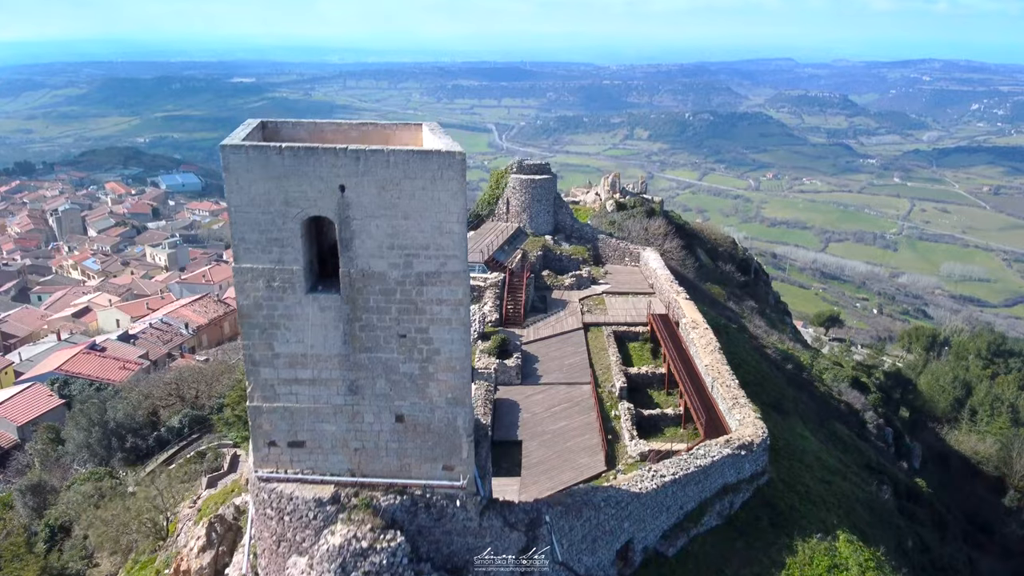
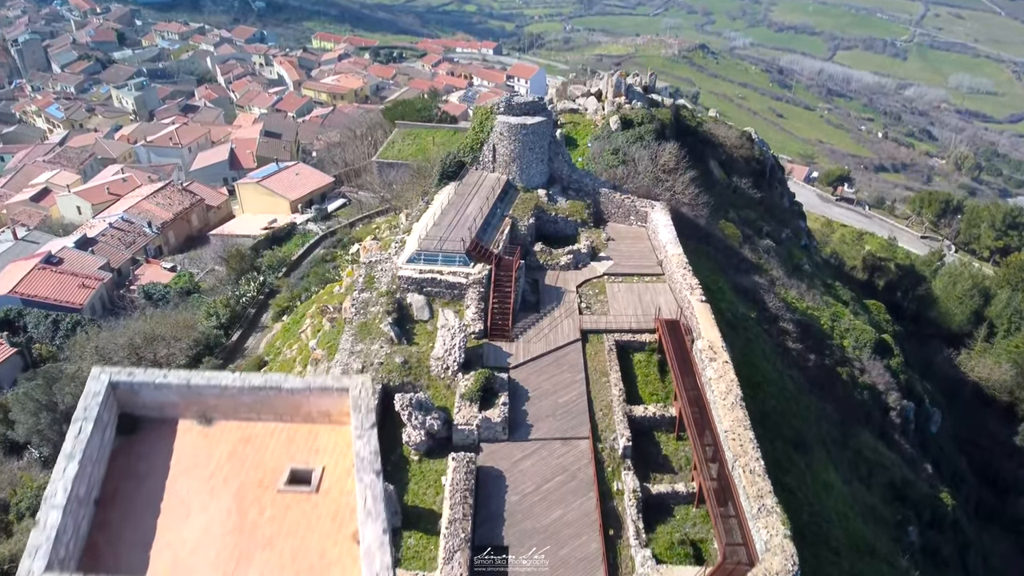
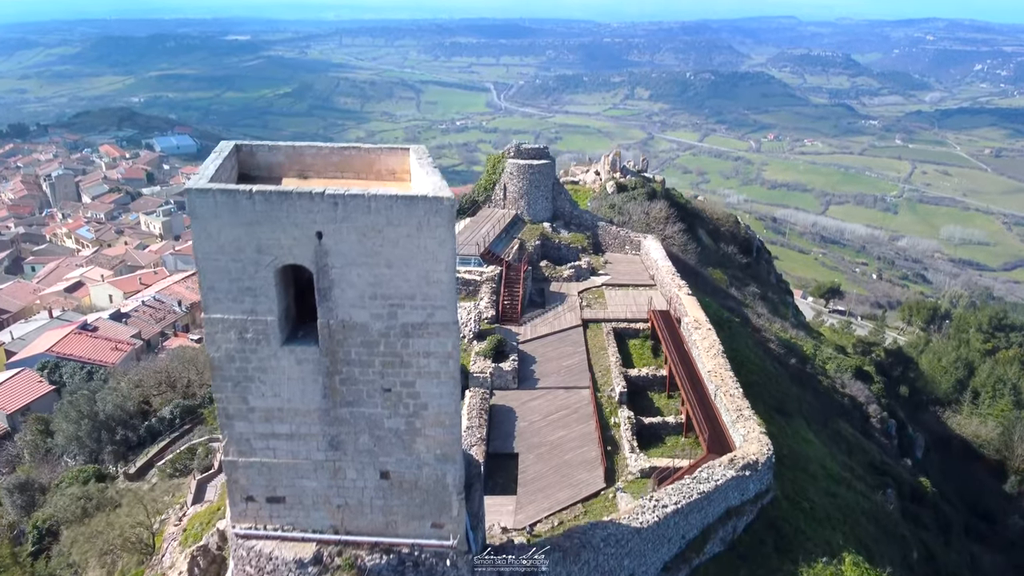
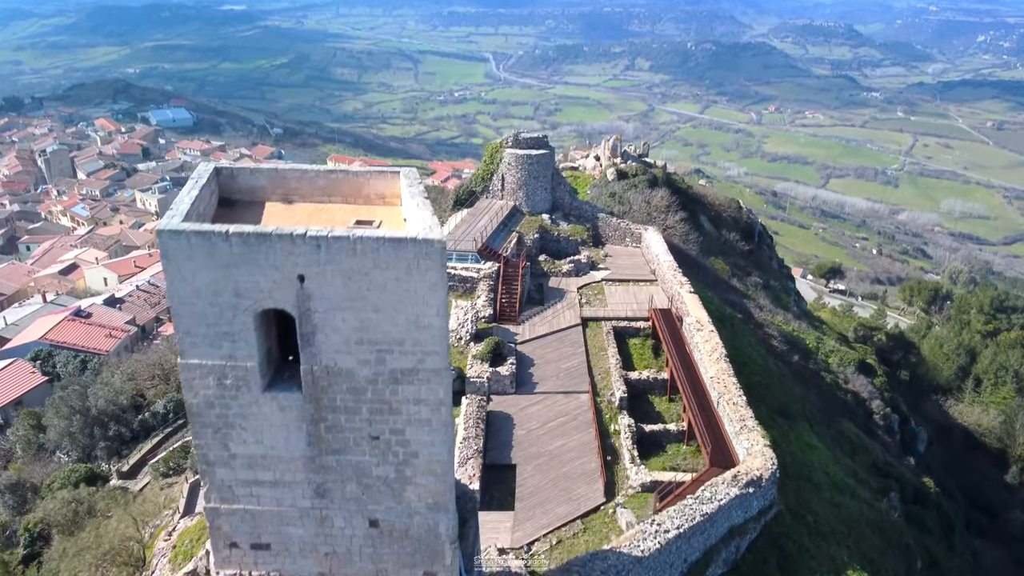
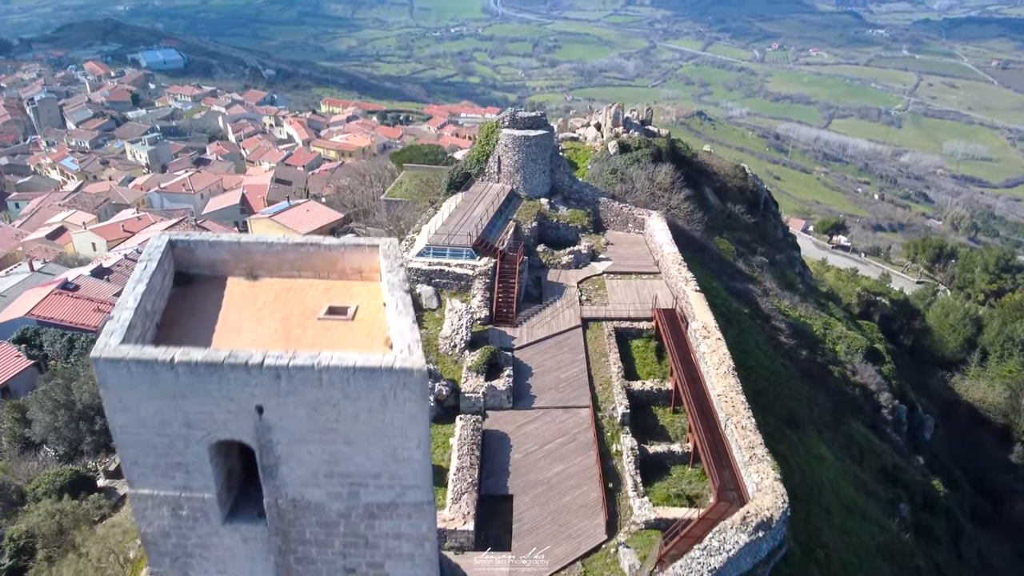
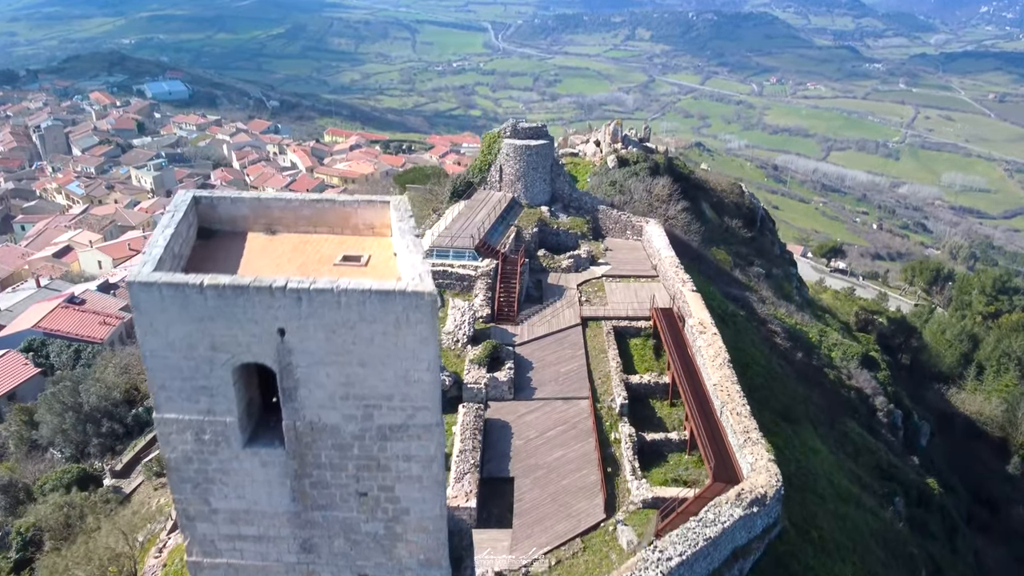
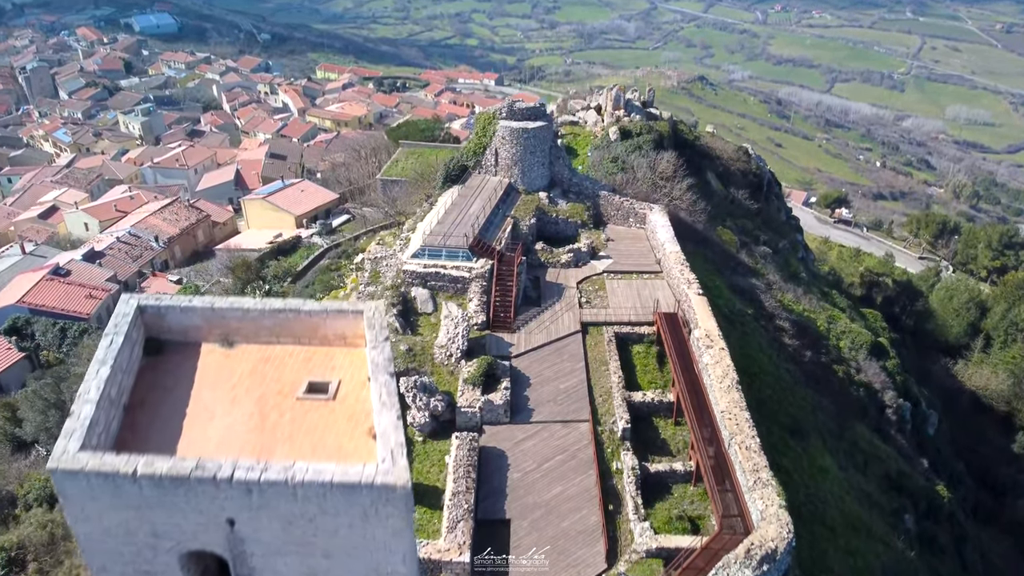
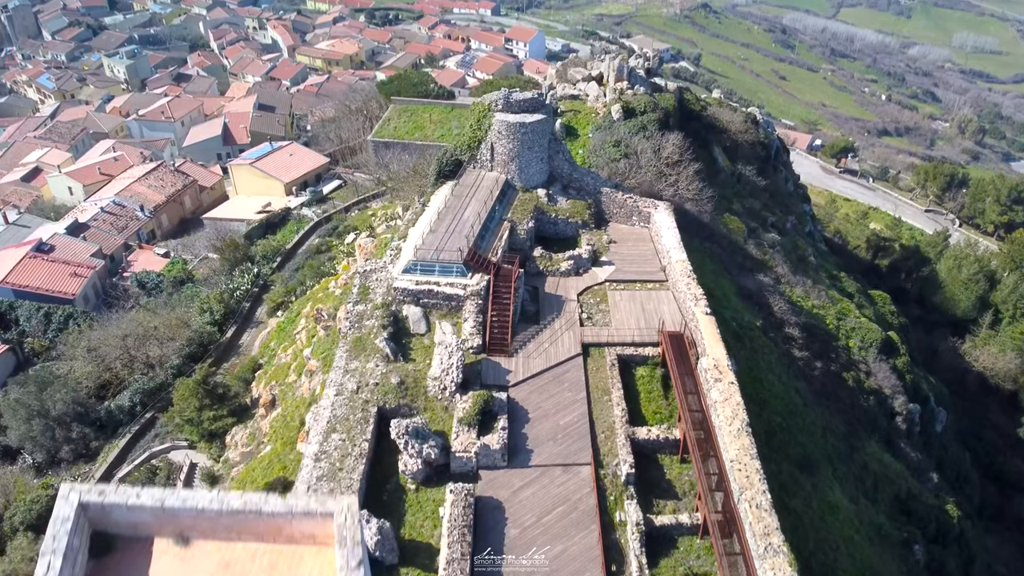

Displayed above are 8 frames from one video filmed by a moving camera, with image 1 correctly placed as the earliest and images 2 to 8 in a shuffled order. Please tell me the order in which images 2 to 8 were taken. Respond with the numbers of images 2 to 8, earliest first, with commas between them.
3, 4, 6, 5, 7, 2, 8
